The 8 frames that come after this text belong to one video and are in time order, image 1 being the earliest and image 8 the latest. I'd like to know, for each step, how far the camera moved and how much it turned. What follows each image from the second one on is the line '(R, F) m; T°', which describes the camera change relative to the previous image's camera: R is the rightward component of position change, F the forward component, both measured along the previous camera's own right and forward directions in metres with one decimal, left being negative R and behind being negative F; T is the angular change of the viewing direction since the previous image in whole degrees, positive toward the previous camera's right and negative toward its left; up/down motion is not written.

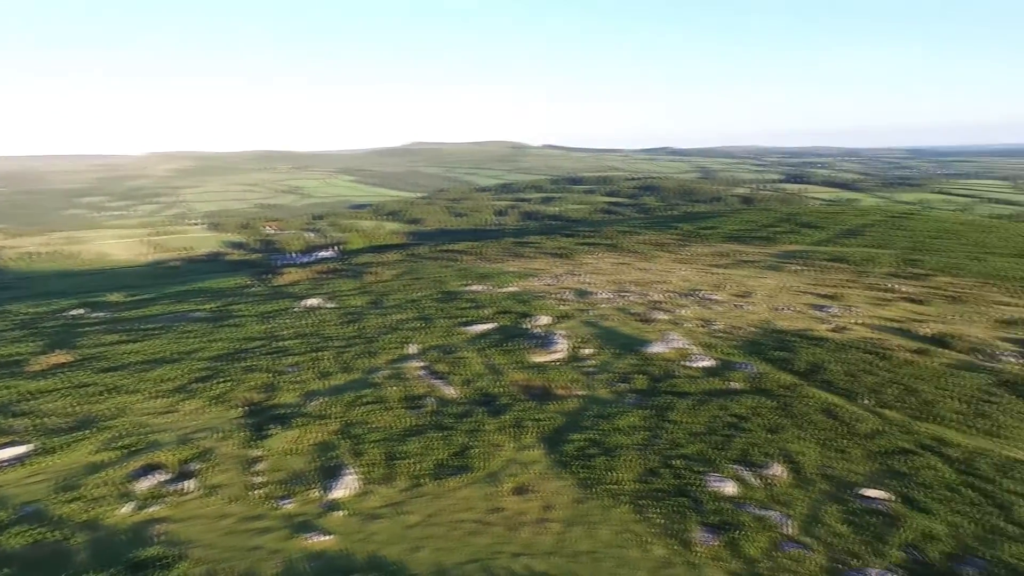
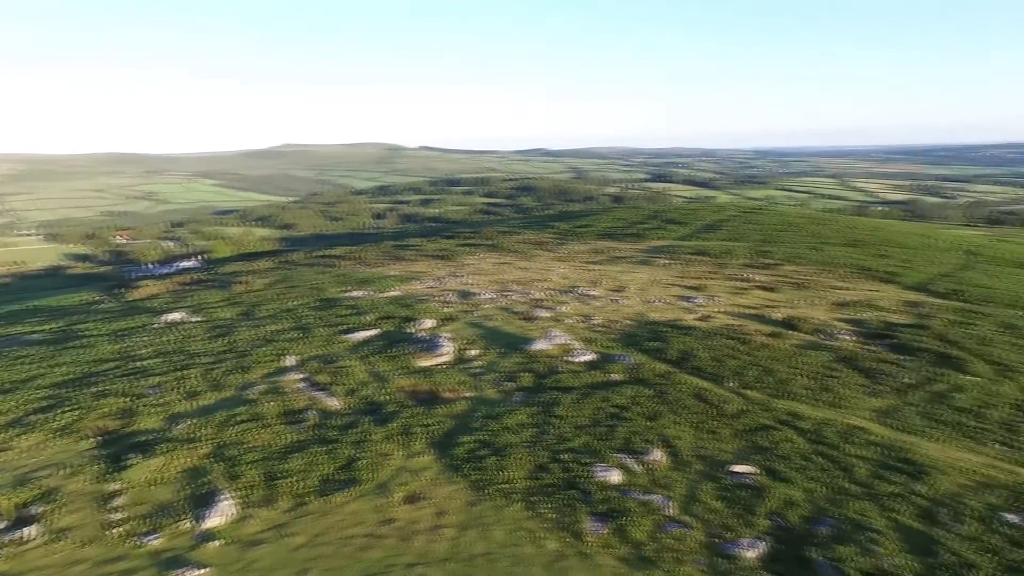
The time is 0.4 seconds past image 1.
(0.0, +0.1) m; +11°
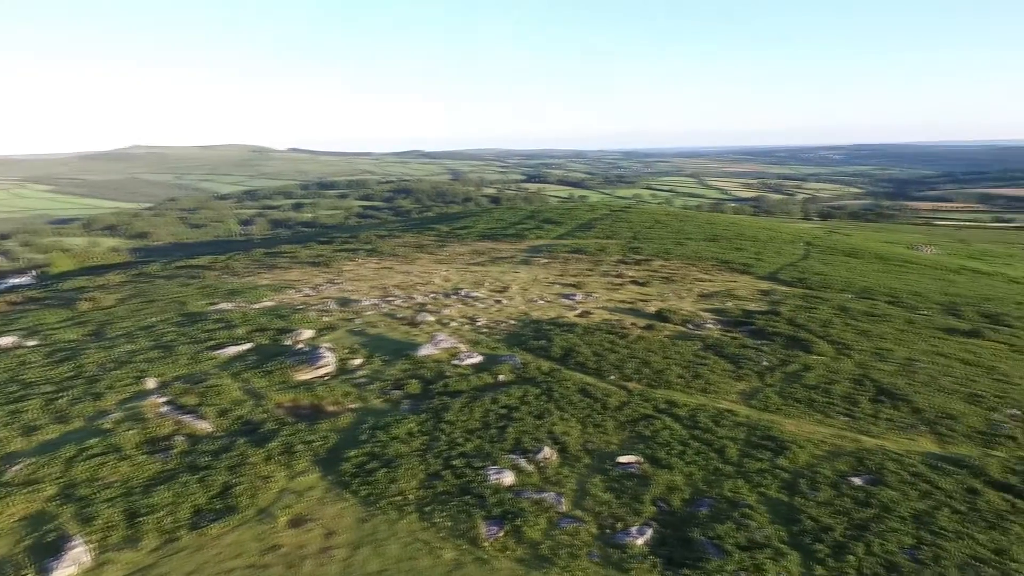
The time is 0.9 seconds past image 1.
(-0.1, +0.1) m; +11°
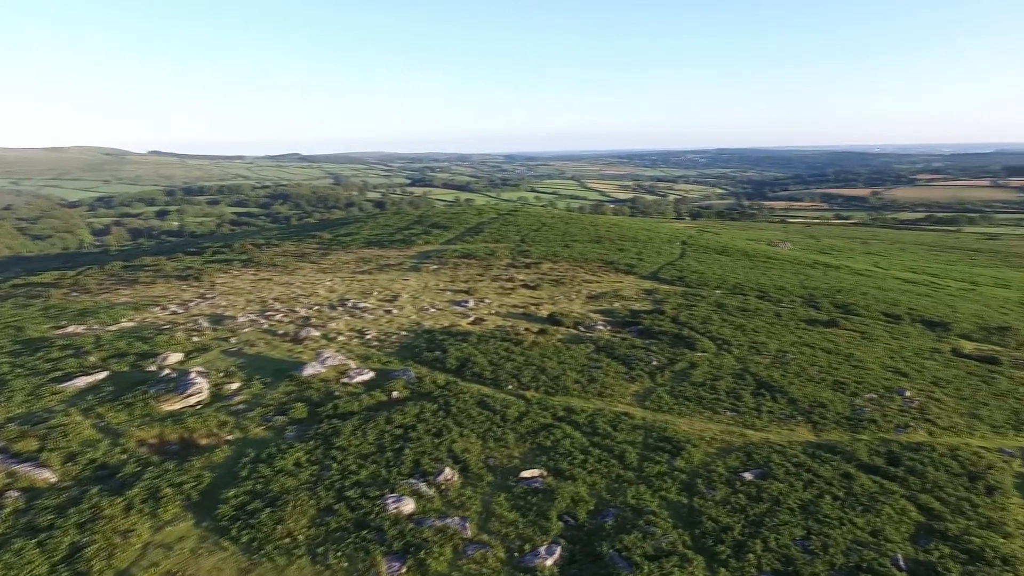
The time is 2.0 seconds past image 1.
(-0.1, +0.6) m; +10°
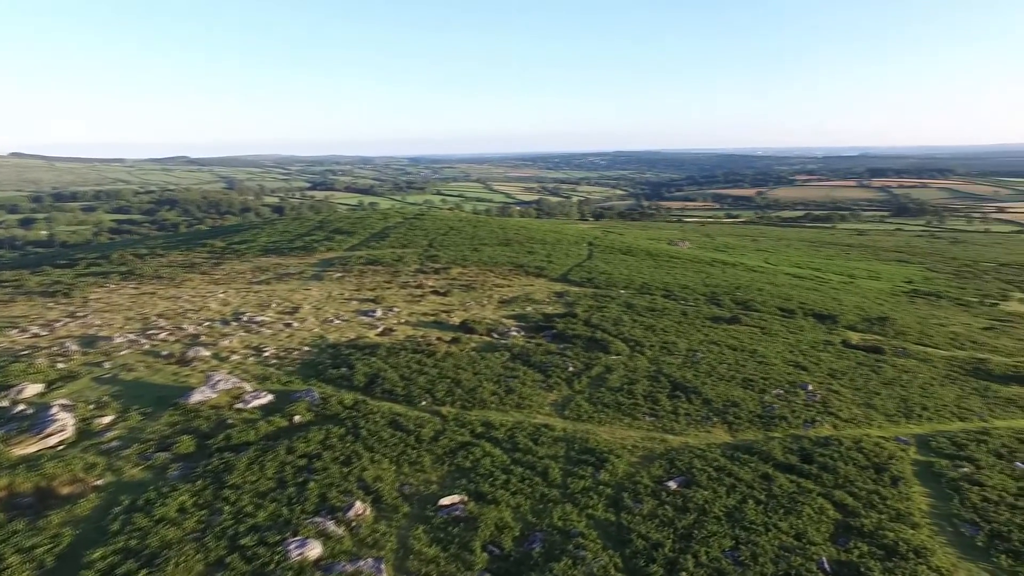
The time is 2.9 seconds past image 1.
(-0.1, +0.9) m; +8°
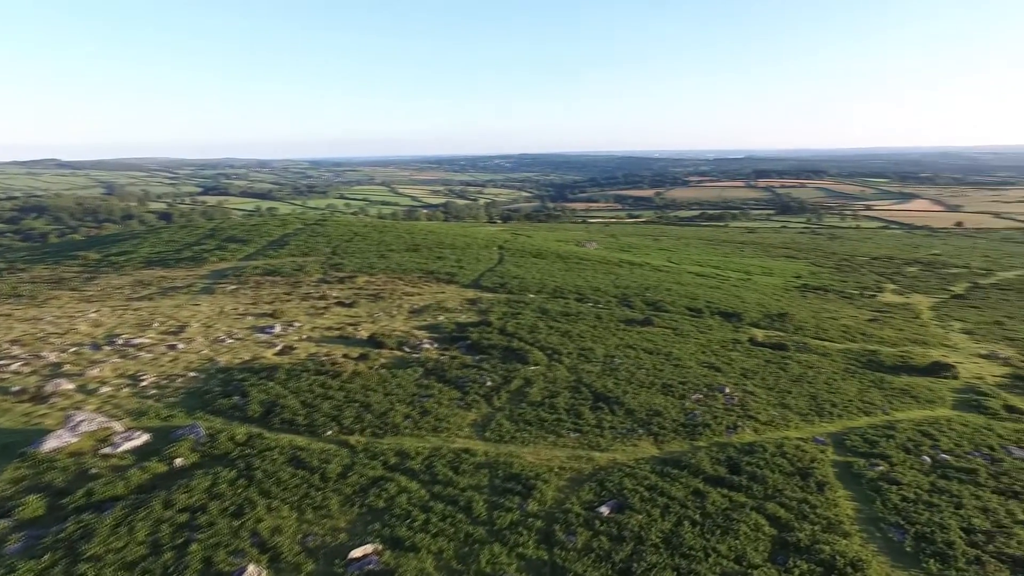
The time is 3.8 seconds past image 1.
(-0.1, +1.3) m; +8°
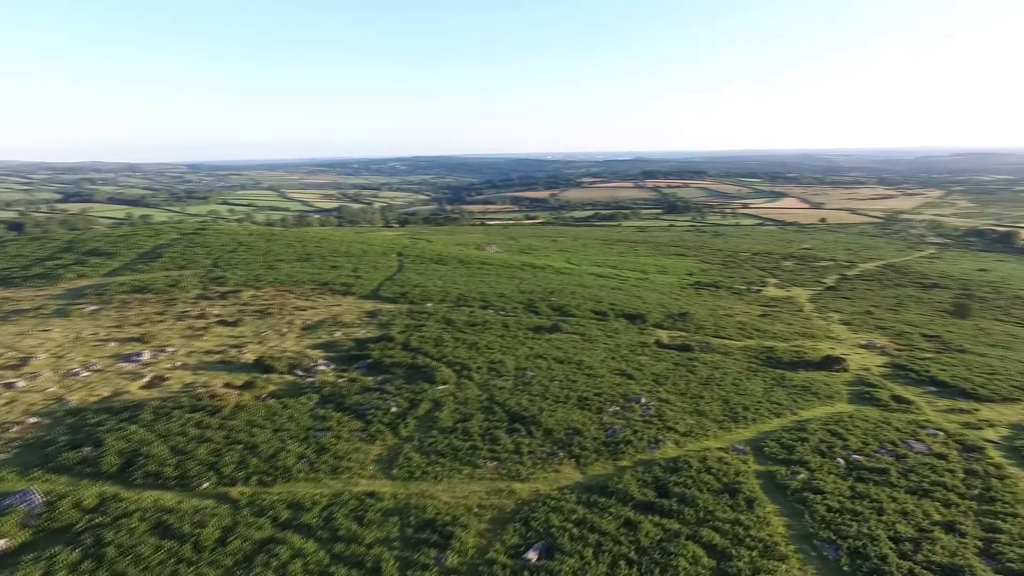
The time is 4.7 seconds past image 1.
(-0.1, +1.6) m; +9°
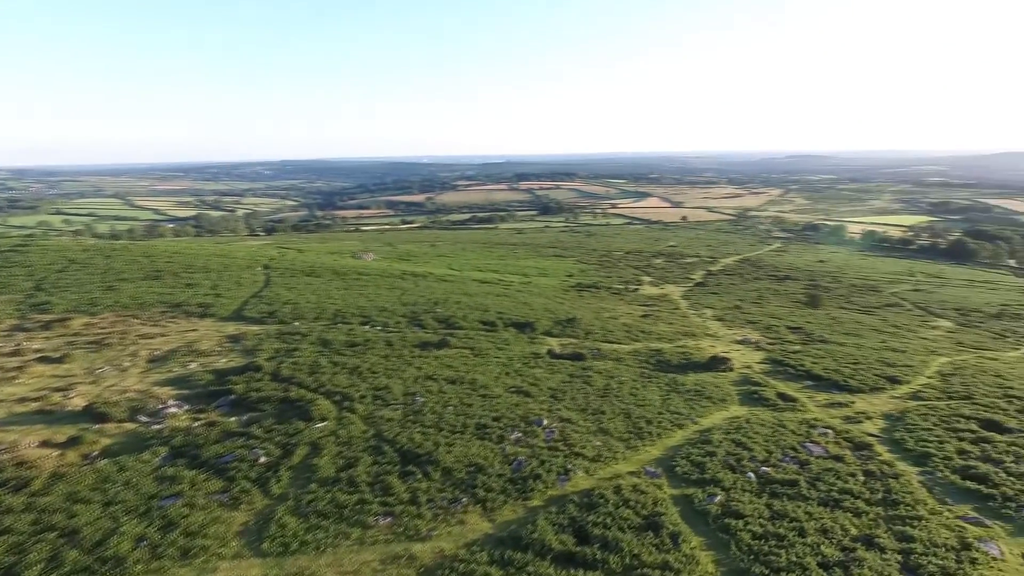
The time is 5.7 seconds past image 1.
(-0.2, +2.0) m; +11°
